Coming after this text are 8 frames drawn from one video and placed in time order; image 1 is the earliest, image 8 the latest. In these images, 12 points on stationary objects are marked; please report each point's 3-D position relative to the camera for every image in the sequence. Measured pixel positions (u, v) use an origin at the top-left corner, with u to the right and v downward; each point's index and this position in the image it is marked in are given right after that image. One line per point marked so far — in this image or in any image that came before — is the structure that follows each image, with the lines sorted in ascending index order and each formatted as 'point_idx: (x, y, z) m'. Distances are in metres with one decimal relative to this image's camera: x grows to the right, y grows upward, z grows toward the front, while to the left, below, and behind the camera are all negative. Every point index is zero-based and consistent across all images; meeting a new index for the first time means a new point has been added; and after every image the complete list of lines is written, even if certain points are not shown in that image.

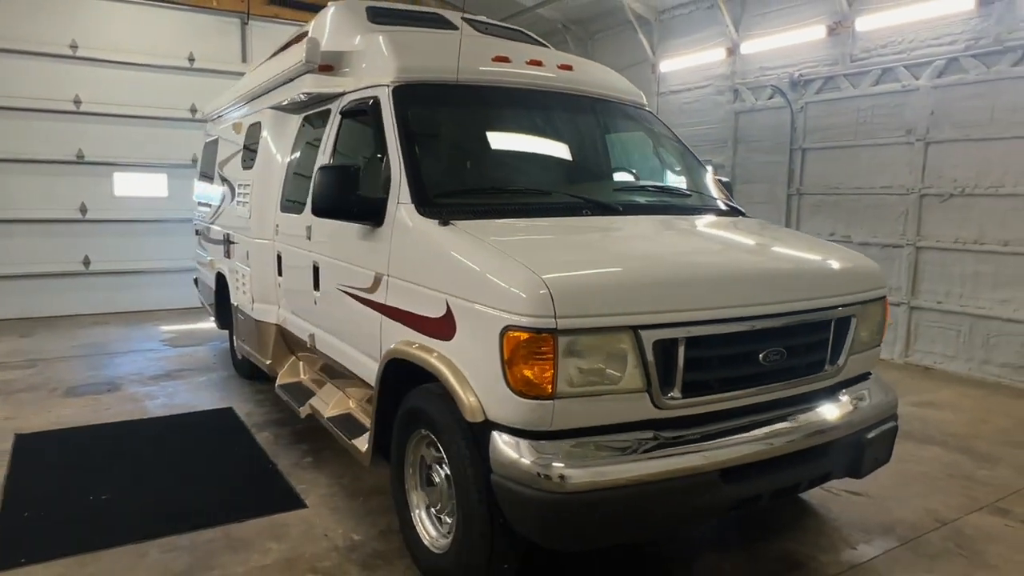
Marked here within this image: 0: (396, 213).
0: (-0.6, +0.4, +3.3) m
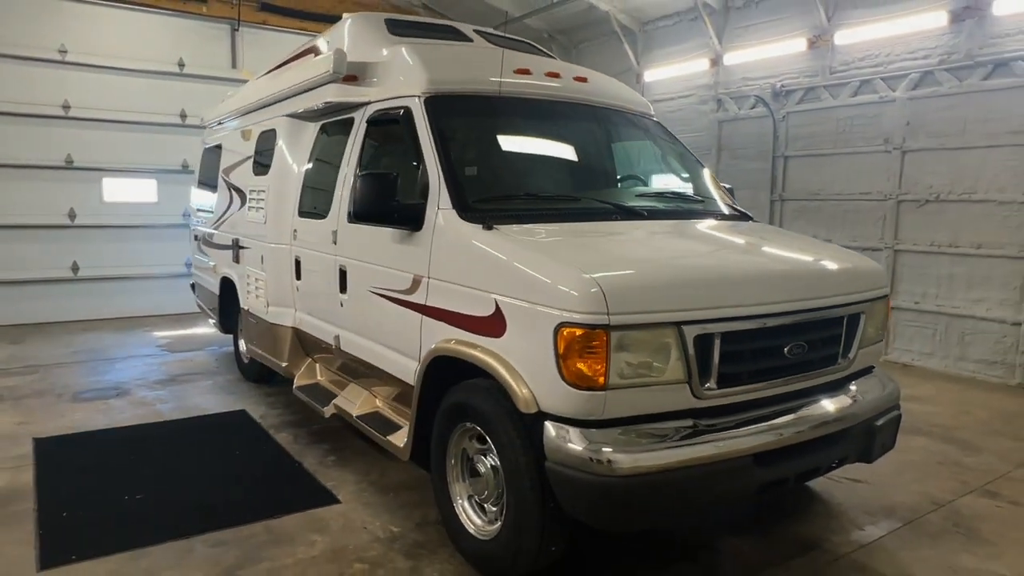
0: (-0.4, +0.4, +3.5) m
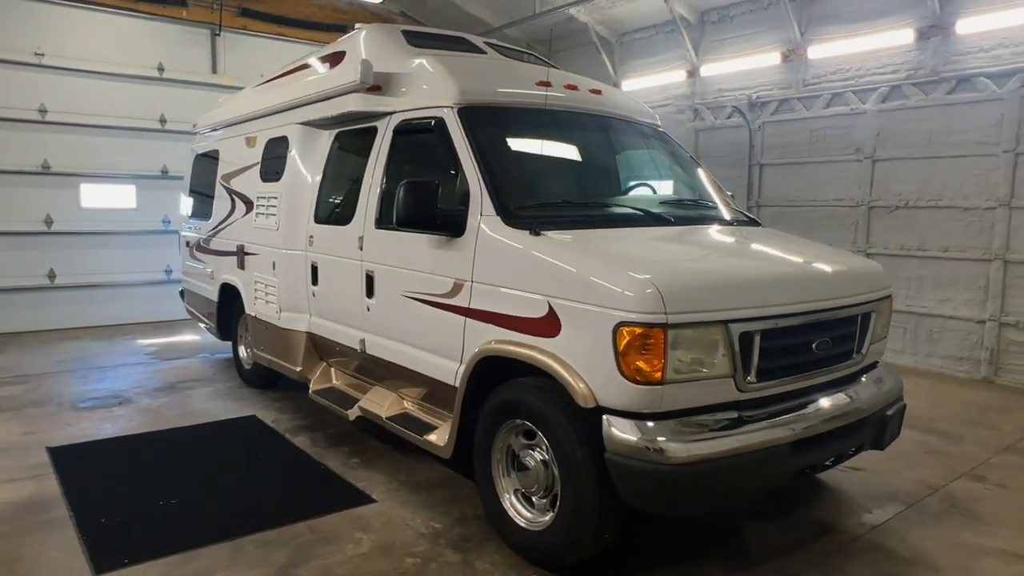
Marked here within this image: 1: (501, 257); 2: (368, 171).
0: (-0.2, +0.3, +3.7) m
1: (-0.1, +0.2, +3.5) m
2: (-1.0, +0.8, +4.7) m
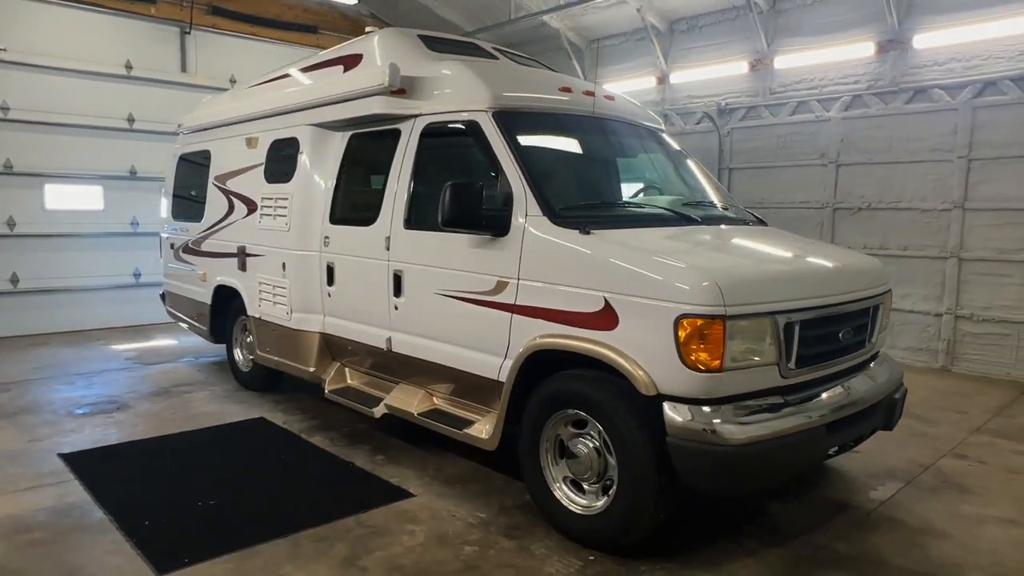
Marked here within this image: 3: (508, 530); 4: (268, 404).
0: (+0.1, +0.3, +3.8) m
1: (+0.2, +0.2, +3.7) m
2: (-0.8, +0.8, +4.8) m
3: (0.0, -1.3, +3.8) m
4: (-2.1, -1.0, +6.1) m
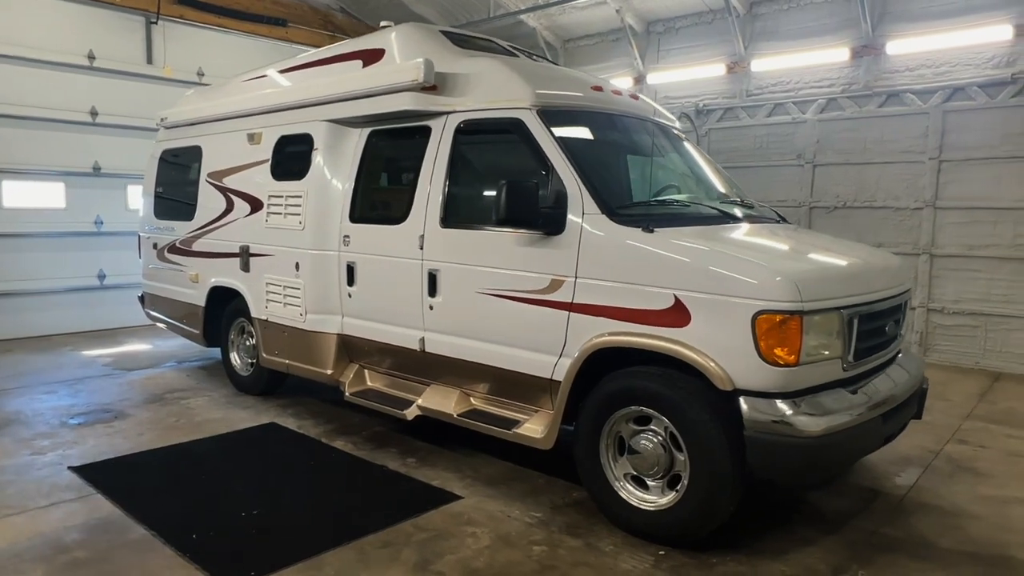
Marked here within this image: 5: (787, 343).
0: (+0.4, +0.4, +3.8) m
1: (+0.5, +0.2, +3.7) m
2: (-0.6, +0.8, +4.7) m
3: (+0.3, -1.3, +3.8) m
4: (-2.0, -1.0, +5.9) m
5: (+1.2, -0.2, +3.2) m
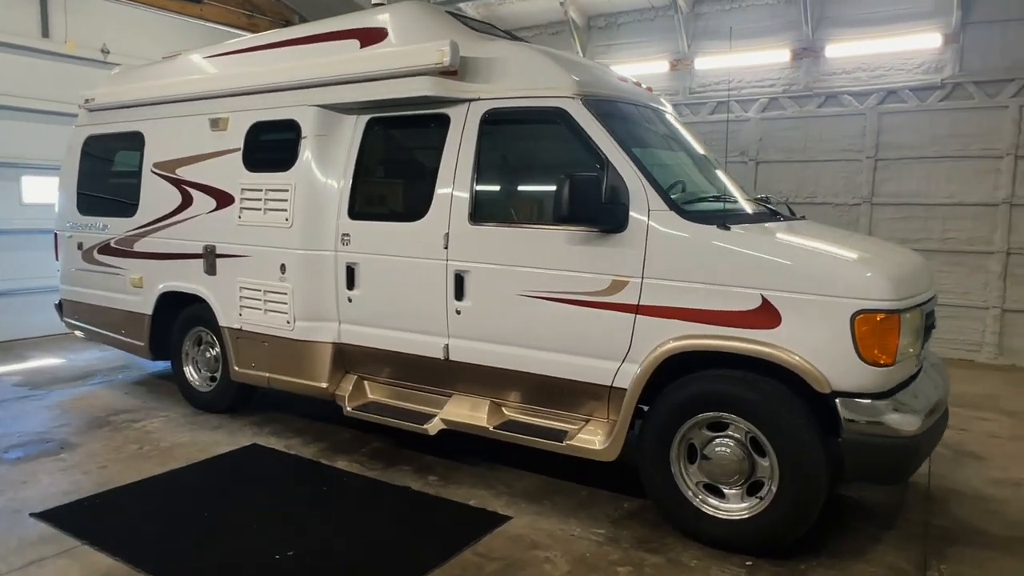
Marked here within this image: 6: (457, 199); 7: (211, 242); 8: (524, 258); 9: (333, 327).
0: (+0.7, +0.4, +3.6) m
1: (+0.9, +0.2, +3.5) m
2: (-0.4, +0.8, +4.3) m
3: (+0.7, -1.3, +3.6) m
4: (-2.0, -1.0, +5.3) m
5: (+1.7, -0.2, +3.2) m
6: (-0.3, +0.5, +4.2) m
7: (-2.3, +0.3, +5.3) m
8: (+0.1, +0.2, +4.0) m
9: (-1.2, -0.3, +4.8) m
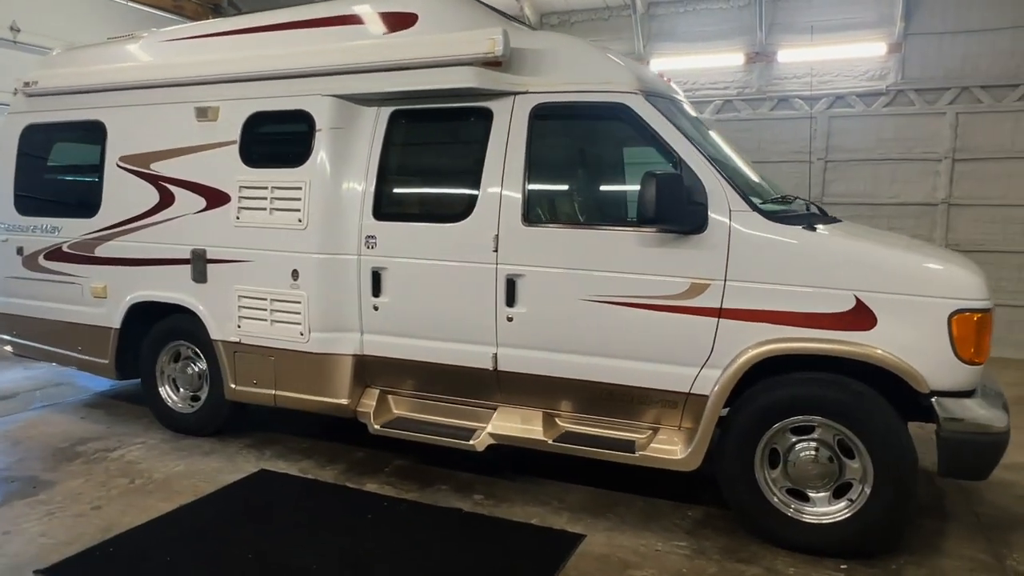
0: (+1.1, +0.3, +3.5) m
1: (+1.3, +0.2, +3.4) m
2: (-0.1, +0.7, +4.0) m
3: (+1.1, -1.3, +3.5) m
4: (-1.8, -1.1, +4.7) m
5: (+2.1, -0.2, +3.2) m
6: (0.0, +0.5, +4.0) m
7: (-2.1, +0.3, +4.7) m
8: (+0.4, +0.1, +3.8) m
9: (-1.0, -0.3, +4.4) m
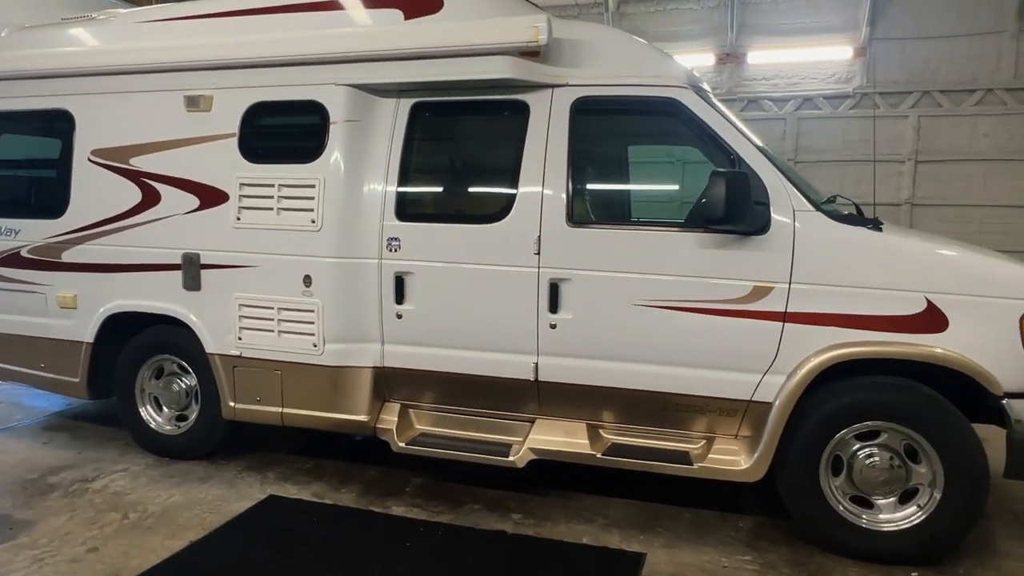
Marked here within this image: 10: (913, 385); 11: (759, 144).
0: (+1.3, +0.3, +3.4) m
1: (+1.5, +0.2, +3.3) m
2: (+0.1, +0.7, +3.8) m
3: (+1.4, -1.3, +3.3) m
4: (-1.6, -1.2, +4.3) m
5: (+2.4, -0.2, +3.2) m
6: (+0.2, +0.5, +3.7) m
7: (-1.9, +0.2, +4.2) m
8: (+0.7, +0.1, +3.6) m
9: (-0.8, -0.3, +4.1) m
10: (+1.9, -0.5, +3.3) m
11: (+1.3, +0.7, +3.6) m
